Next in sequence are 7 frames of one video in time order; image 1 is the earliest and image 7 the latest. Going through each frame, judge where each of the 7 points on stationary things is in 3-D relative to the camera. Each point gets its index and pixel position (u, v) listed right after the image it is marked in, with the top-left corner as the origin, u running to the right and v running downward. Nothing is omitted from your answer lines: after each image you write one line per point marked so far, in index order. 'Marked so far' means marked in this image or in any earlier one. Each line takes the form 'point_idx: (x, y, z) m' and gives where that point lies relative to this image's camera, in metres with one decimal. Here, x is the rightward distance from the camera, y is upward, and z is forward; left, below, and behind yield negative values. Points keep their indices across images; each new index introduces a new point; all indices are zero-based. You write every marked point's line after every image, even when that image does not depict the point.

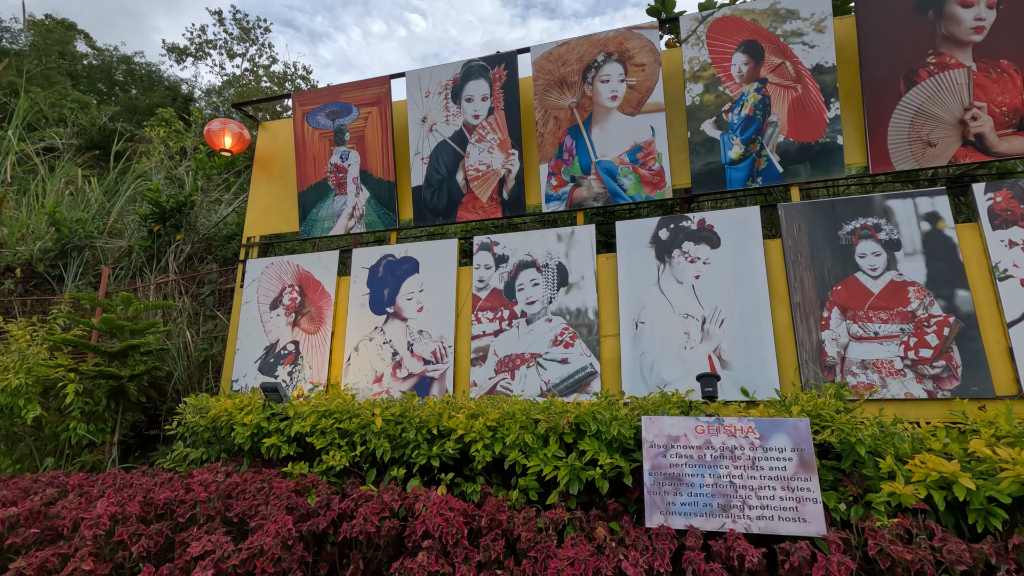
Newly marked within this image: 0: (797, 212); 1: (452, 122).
0: (+2.0, +0.5, +3.7) m
1: (-0.5, +1.4, +4.6) m
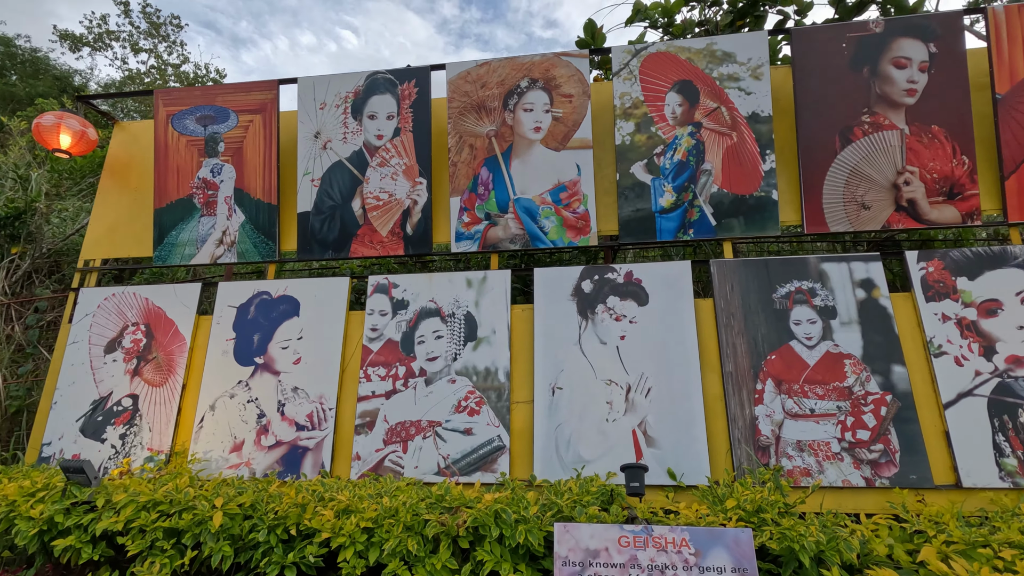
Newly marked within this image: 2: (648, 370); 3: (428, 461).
0: (+1.4, +0.1, +3.4) m
1: (-1.2, +1.1, +3.9) m
2: (+0.8, -0.5, +3.2) m
3: (-0.5, -1.0, +3.2) m
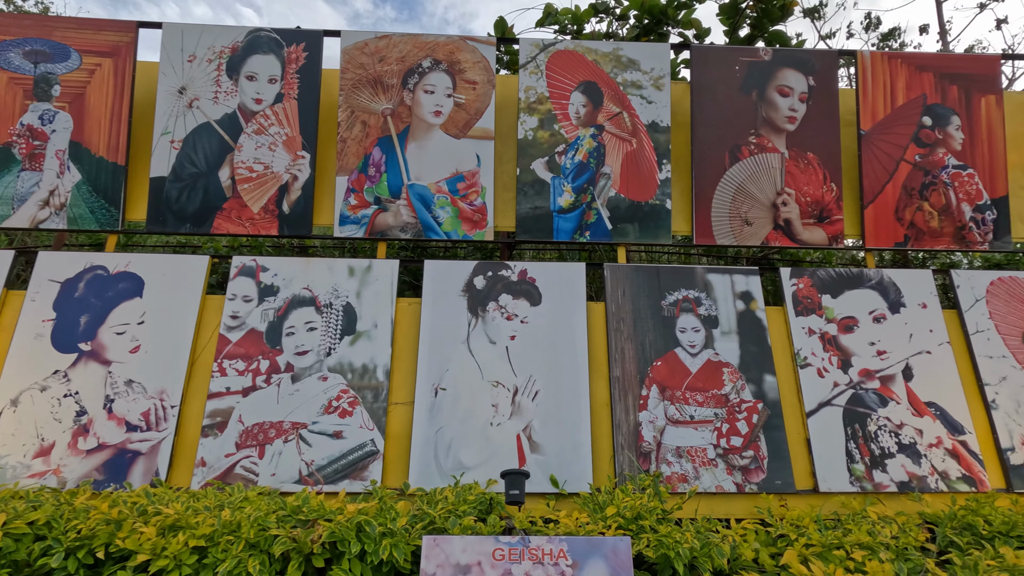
0: (+0.7, +0.1, +3.3) m
1: (-1.8, +1.2, +3.4) m
2: (+0.1, -0.5, +3.1) m
3: (-1.2, -1.0, +2.9) m
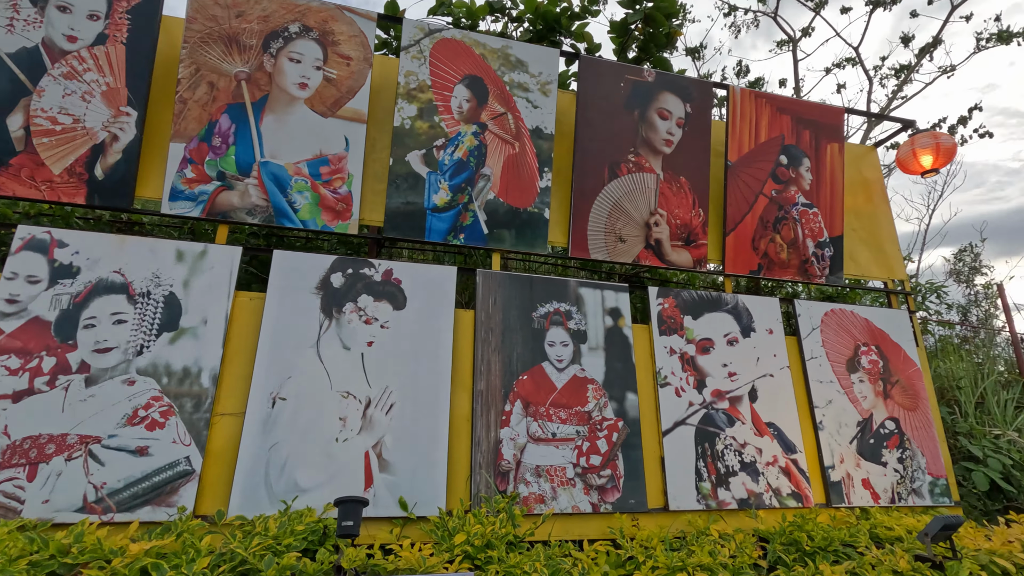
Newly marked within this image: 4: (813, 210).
0: (-0.1, 0.0, +3.2) m
1: (-2.5, +1.3, +2.7) m
2: (-0.6, -0.5, +2.8) m
3: (-1.9, -0.9, +2.3) m
4: (+2.2, +0.6, +3.9) m
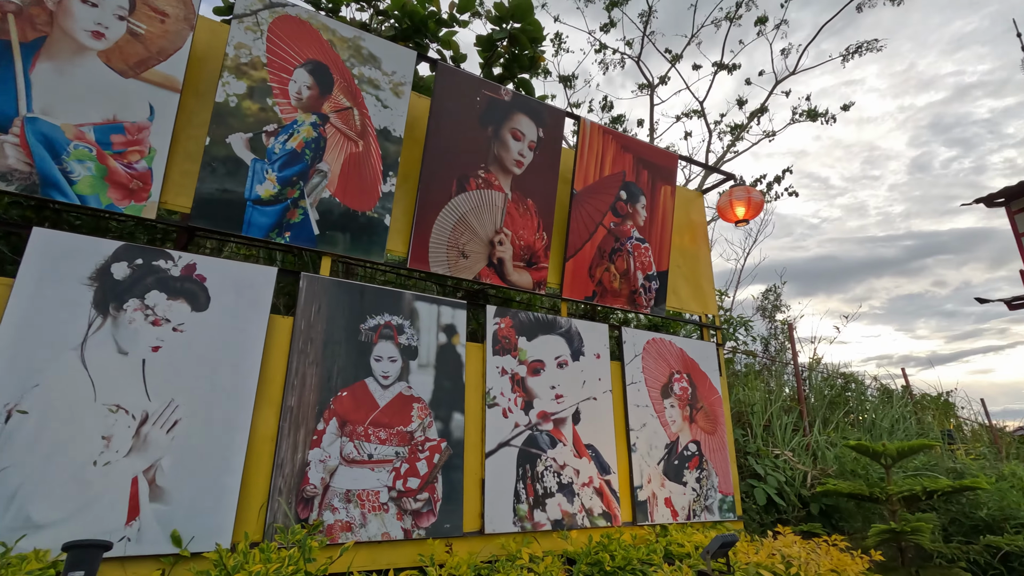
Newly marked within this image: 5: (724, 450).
0: (-1.0, 0.0, +2.9) m
1: (-3.2, +1.5, +1.9) m
2: (-1.5, -0.5, +2.4) m
3: (-2.6, -0.8, +1.6) m
4: (+1.0, +0.3, +4.2) m
5: (+1.6, -1.2, +4.1) m
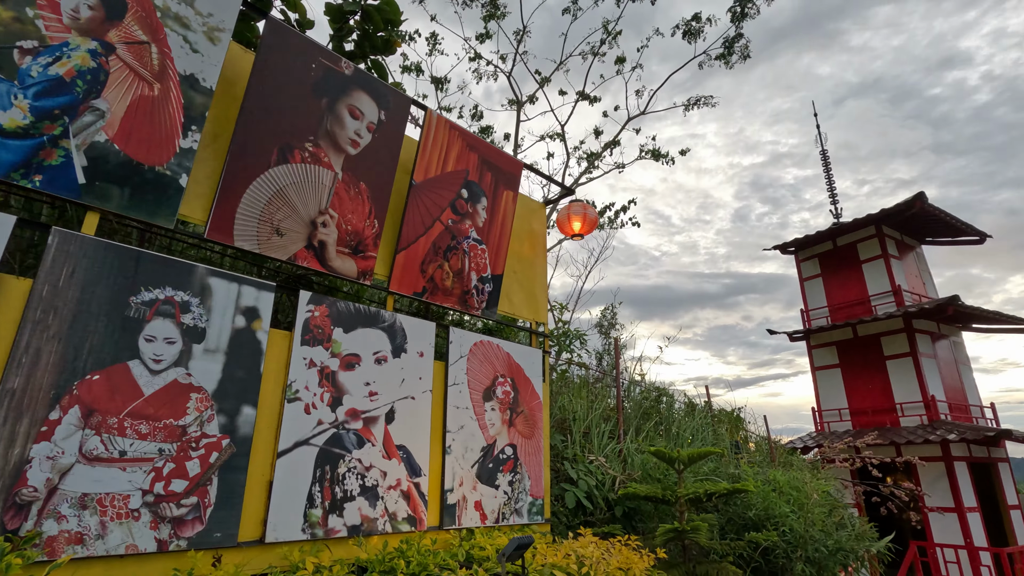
0: (-1.9, +0.2, +2.4) m
1: (-3.6, +1.8, +1.0) m
2: (-2.3, -0.3, +1.8) m
3: (-3.2, -0.4, +0.7) m
4: (-0.2, +0.3, +4.2) m
5: (+0.2, -1.3, +4.2) m
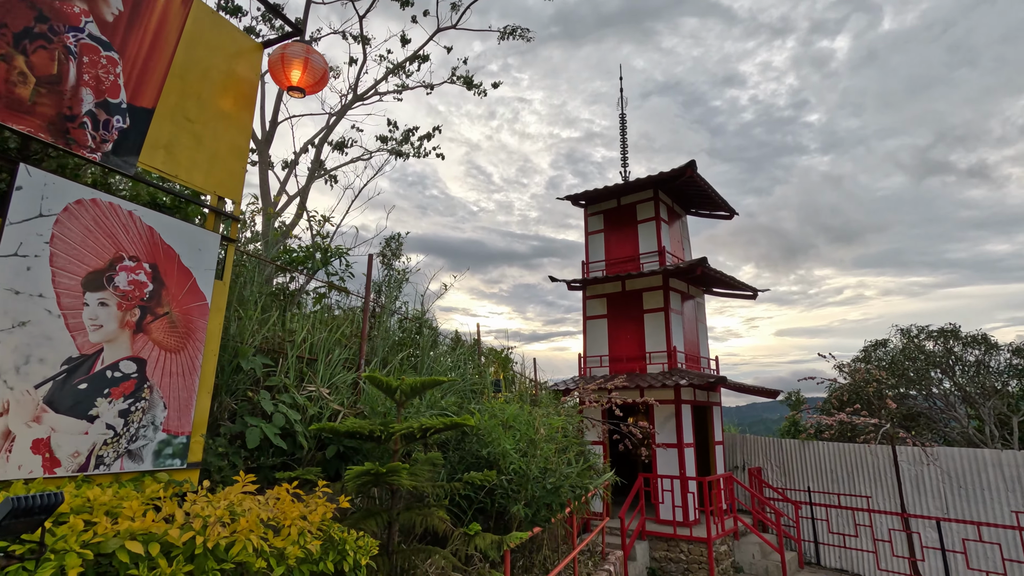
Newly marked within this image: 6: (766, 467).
0: (-3.0, +1.0, +0.4) m
1: (-3.9, +2.6, -1.6) m
2: (-3.2, +0.5, -0.2) m
3: (-3.7, +0.3, -1.5) m
4: (-2.0, +1.2, +2.7) m
5: (-1.8, -0.5, +3.0) m
6: (+5.9, -4.2, +12.5) m
